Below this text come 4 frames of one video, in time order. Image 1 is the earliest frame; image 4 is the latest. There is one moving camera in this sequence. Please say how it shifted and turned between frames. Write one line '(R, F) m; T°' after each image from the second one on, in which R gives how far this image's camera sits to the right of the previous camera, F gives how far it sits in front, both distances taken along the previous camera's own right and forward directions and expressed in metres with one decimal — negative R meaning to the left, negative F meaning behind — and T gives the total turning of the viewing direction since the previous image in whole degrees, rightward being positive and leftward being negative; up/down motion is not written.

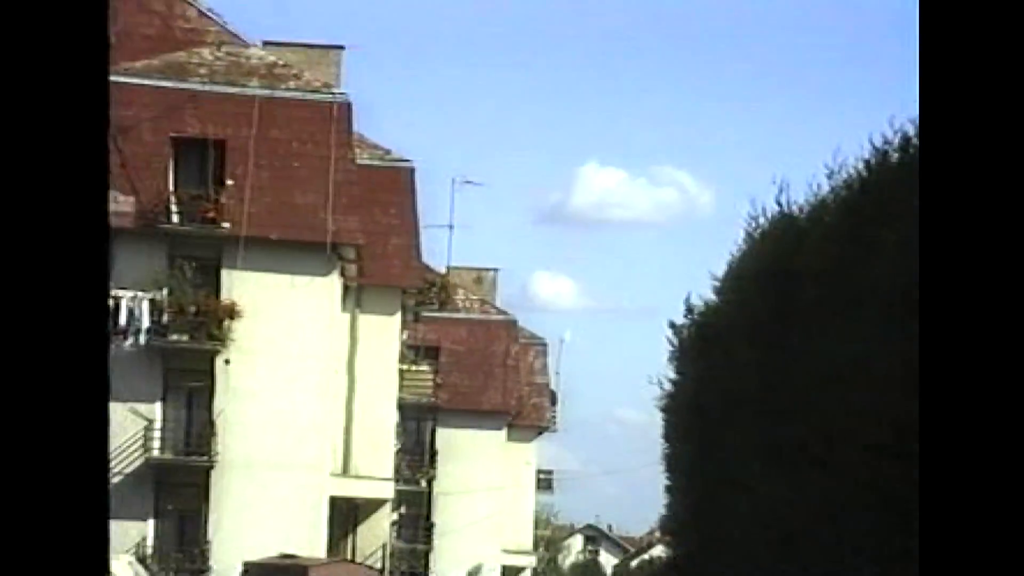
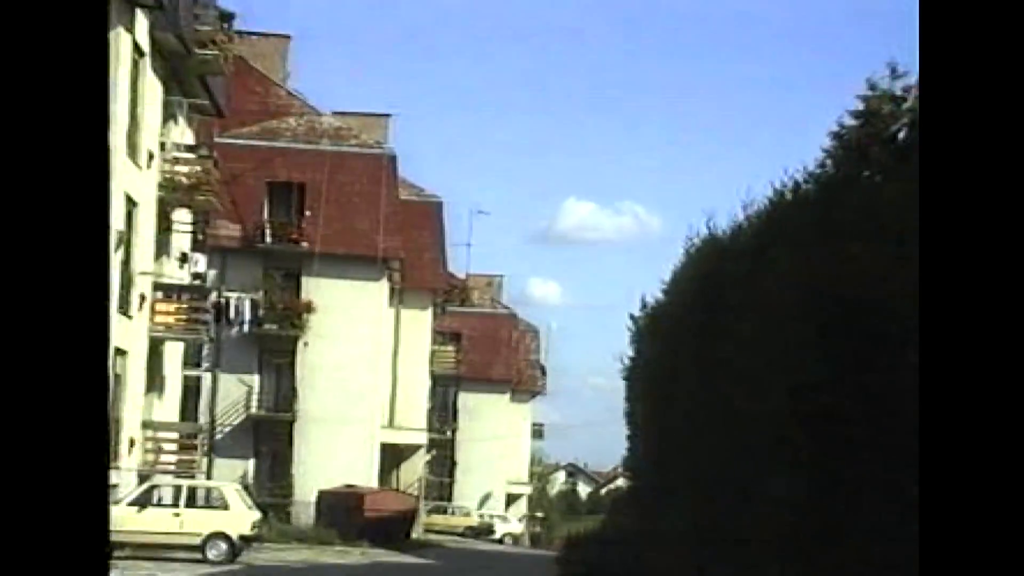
(0.0, -1.6) m; 0°
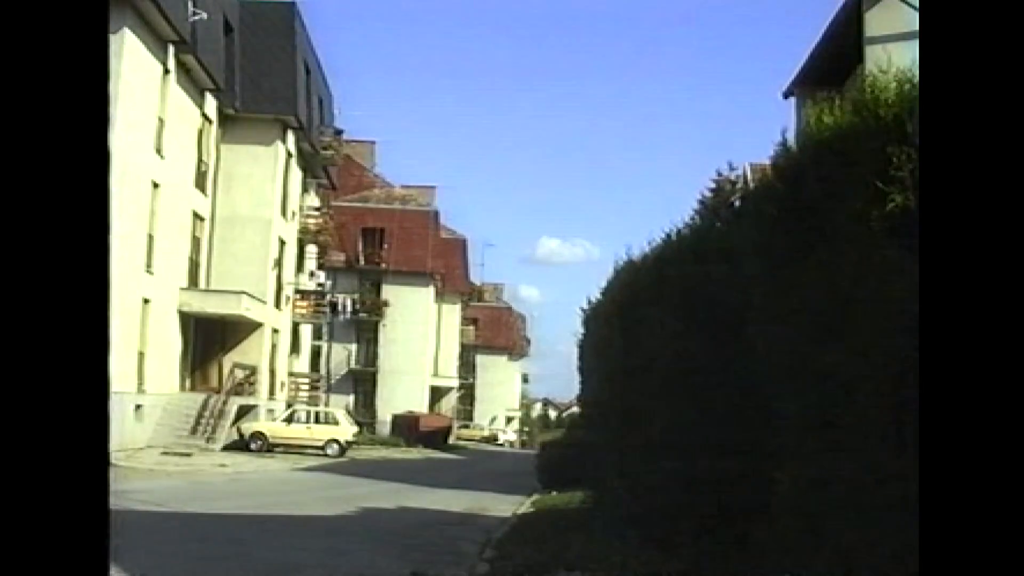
(+0.1, -3.8) m; 0°
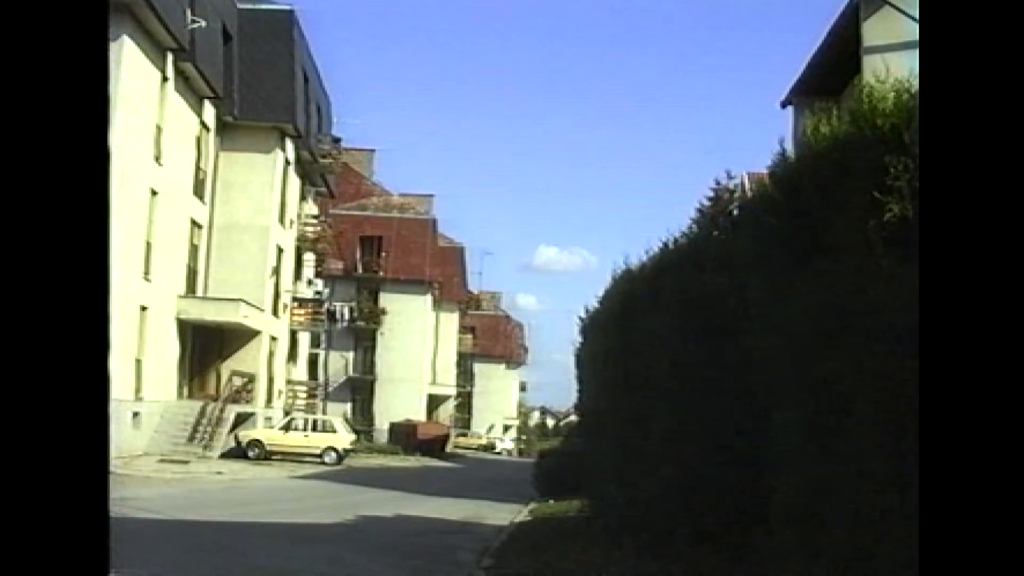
(0.0, 0.0) m; 0°
